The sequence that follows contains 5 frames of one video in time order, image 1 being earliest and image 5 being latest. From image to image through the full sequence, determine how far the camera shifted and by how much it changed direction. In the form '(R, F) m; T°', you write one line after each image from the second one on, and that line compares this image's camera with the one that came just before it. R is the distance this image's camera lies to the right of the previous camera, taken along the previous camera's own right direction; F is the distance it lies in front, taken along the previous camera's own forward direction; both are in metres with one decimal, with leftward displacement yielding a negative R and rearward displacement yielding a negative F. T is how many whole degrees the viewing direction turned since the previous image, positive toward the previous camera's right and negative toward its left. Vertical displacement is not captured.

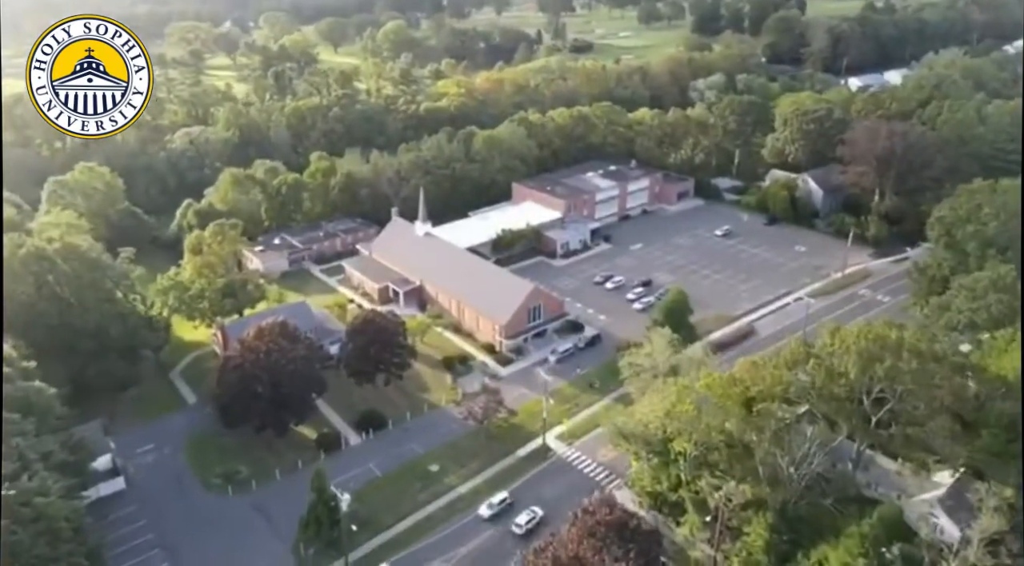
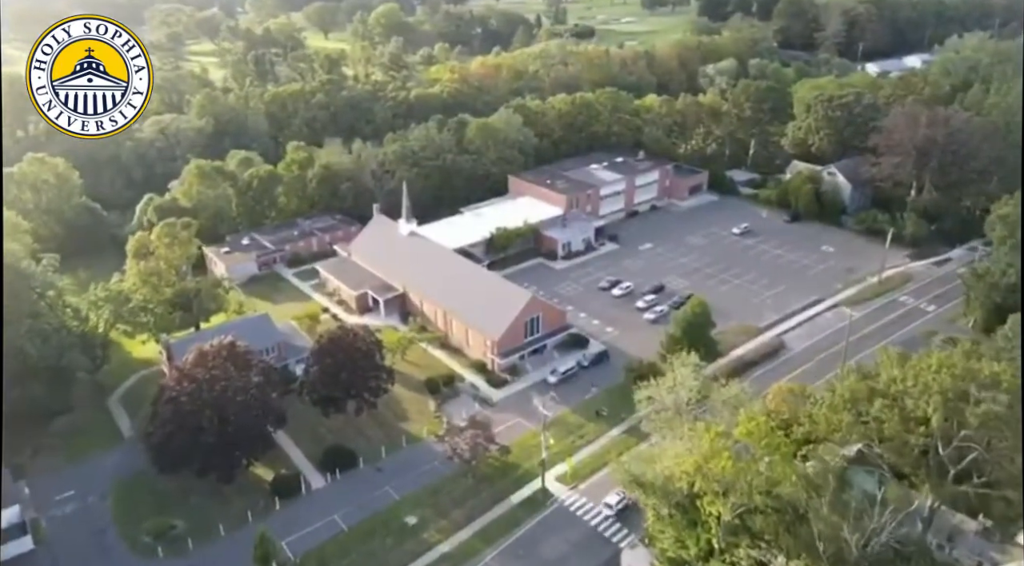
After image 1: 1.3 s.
(+0.3, +5.2) m; 0°
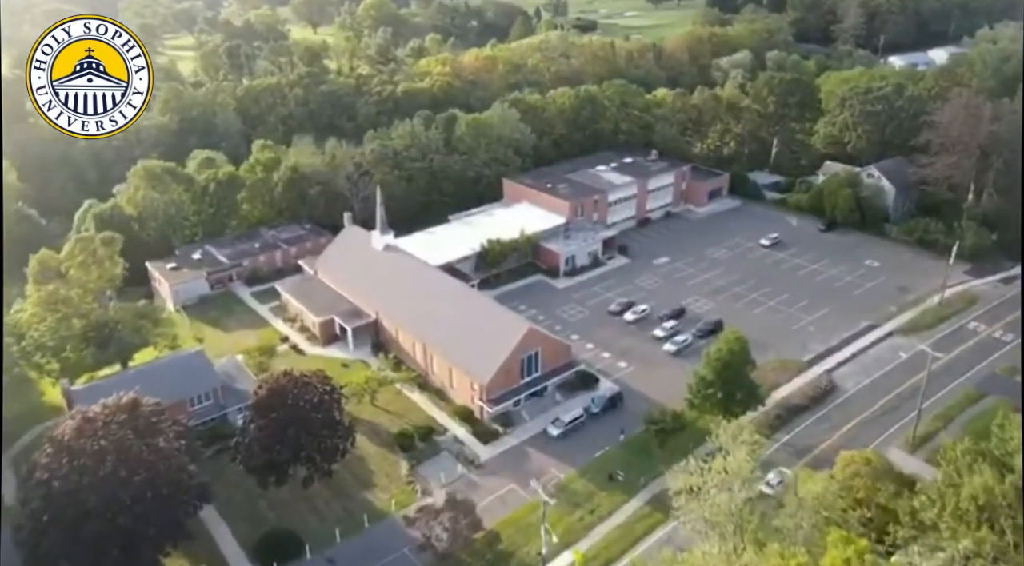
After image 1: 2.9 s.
(+0.3, +6.3) m; 0°
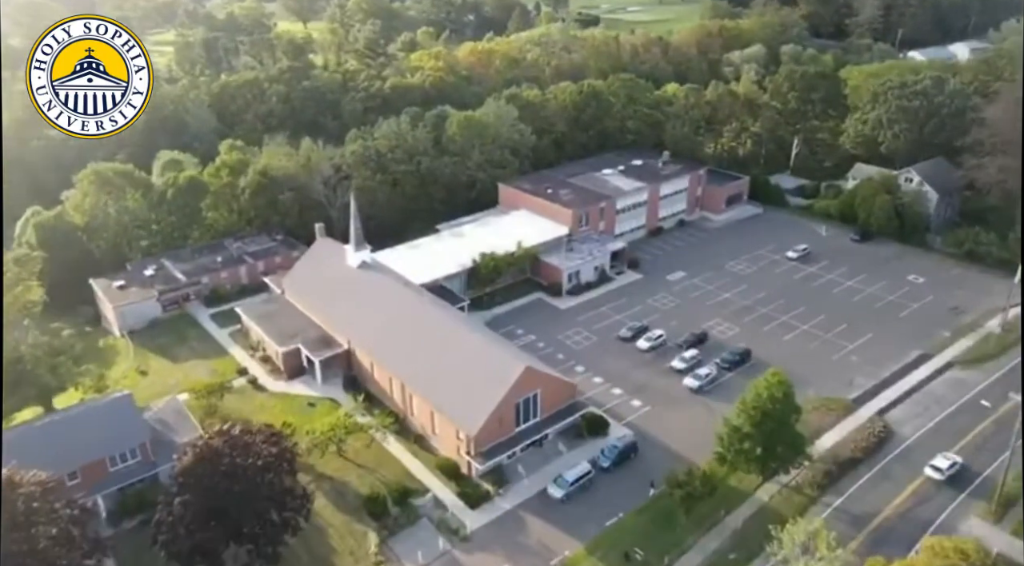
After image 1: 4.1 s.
(+0.2, +4.7) m; 0°
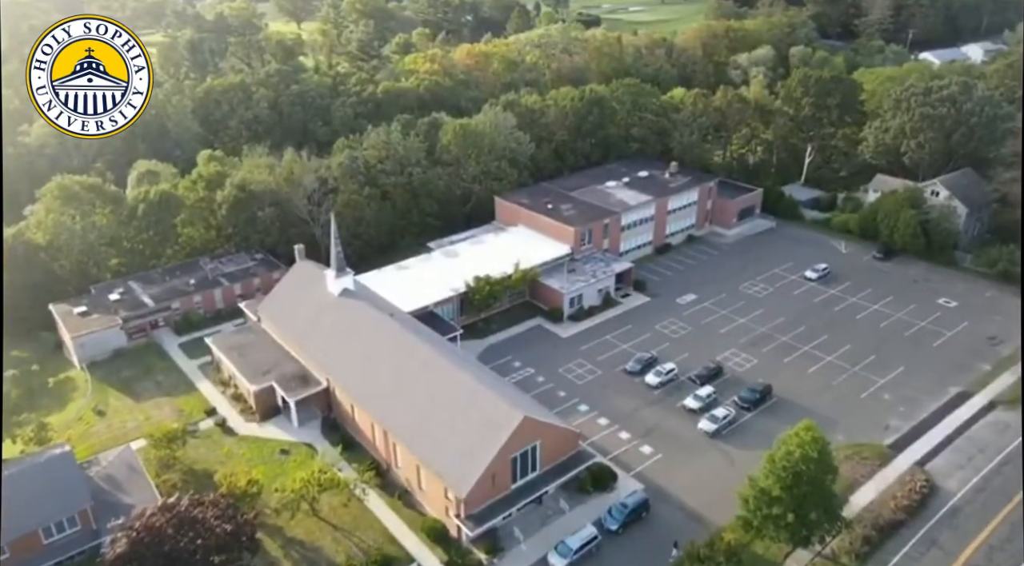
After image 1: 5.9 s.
(+0.1, +2.7) m; 0°
